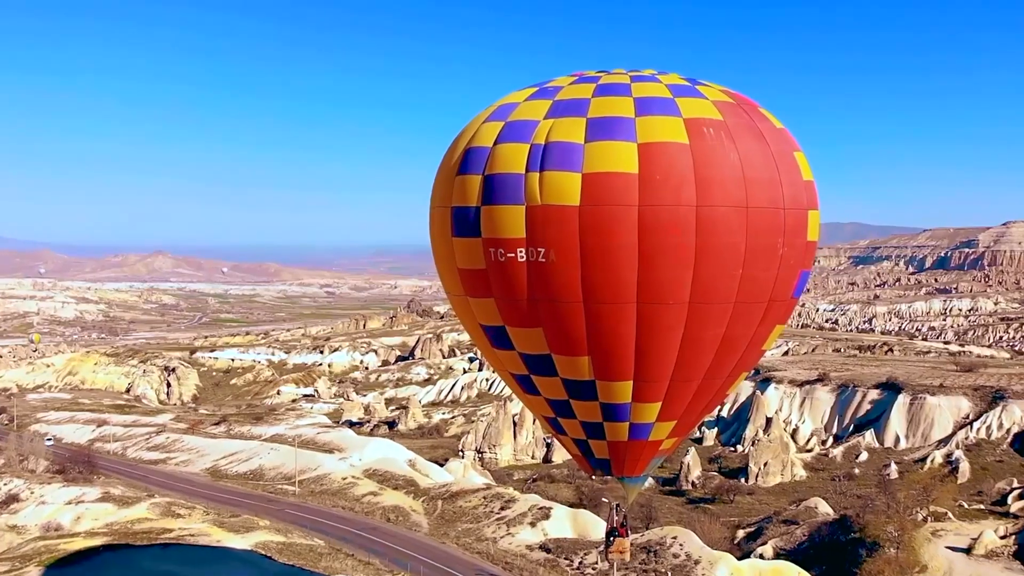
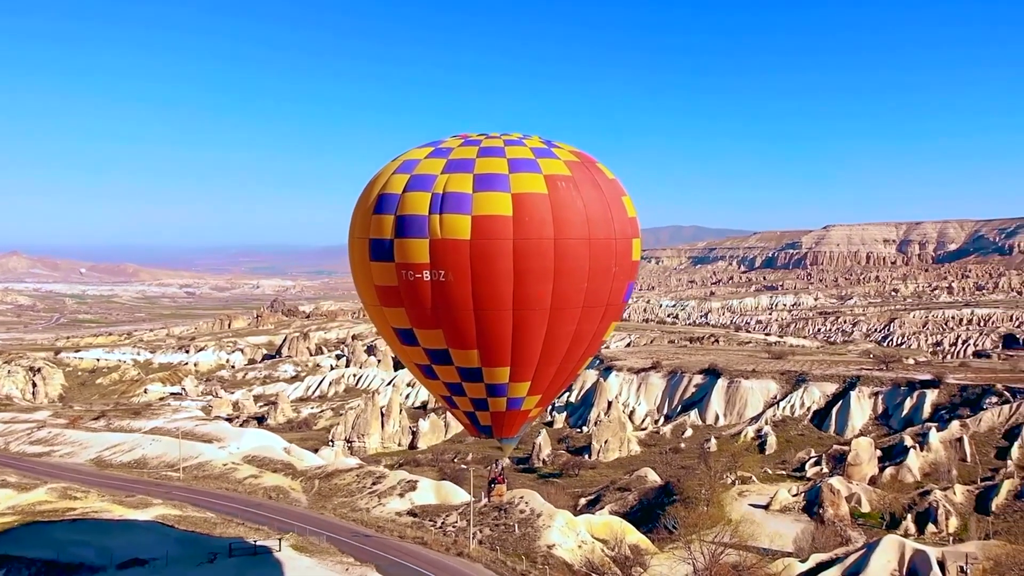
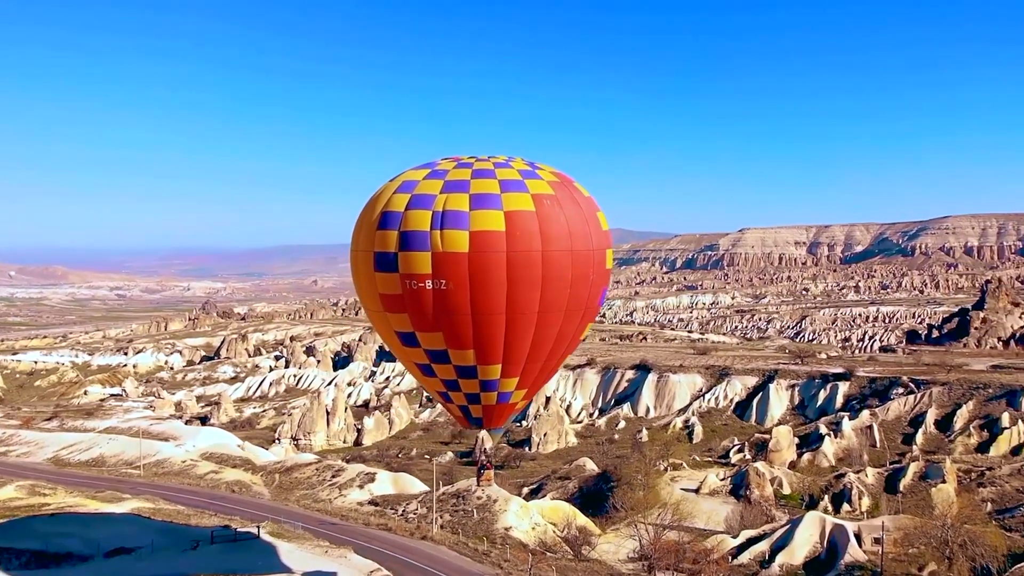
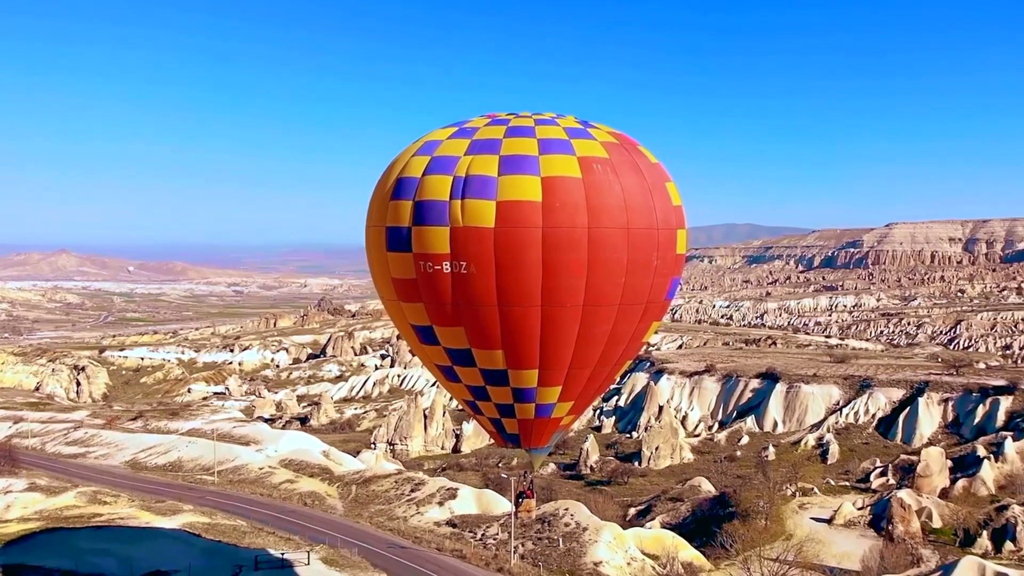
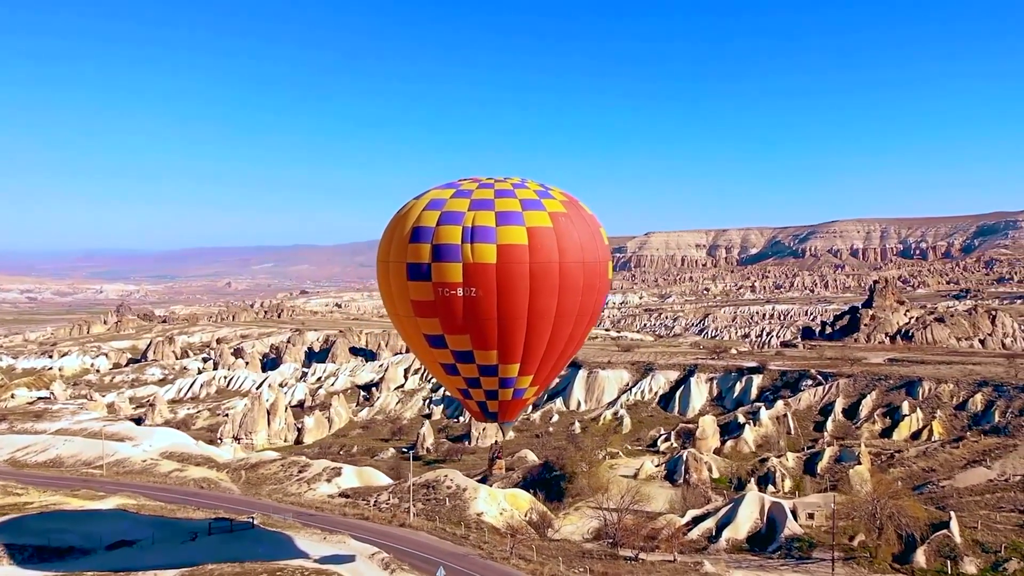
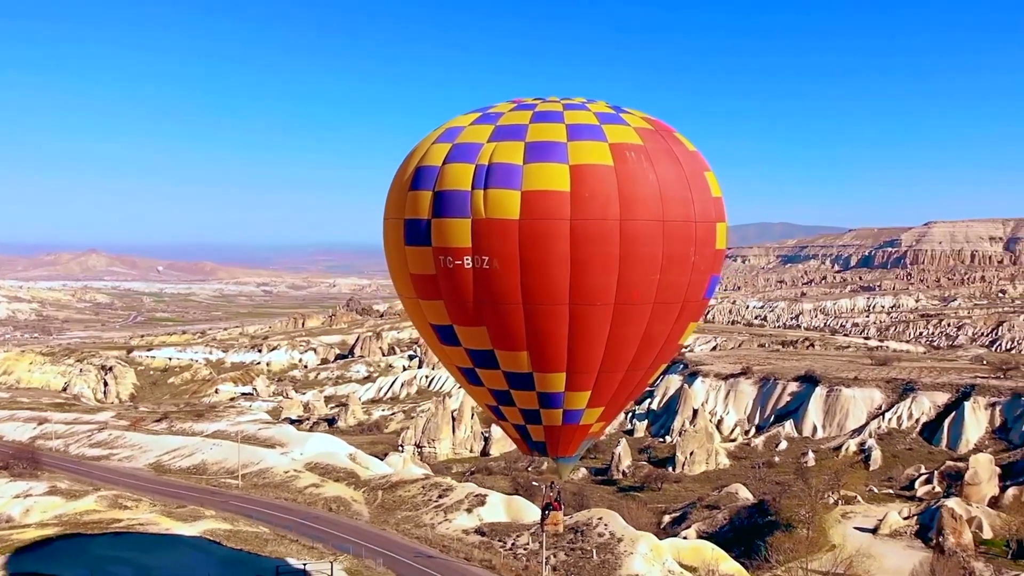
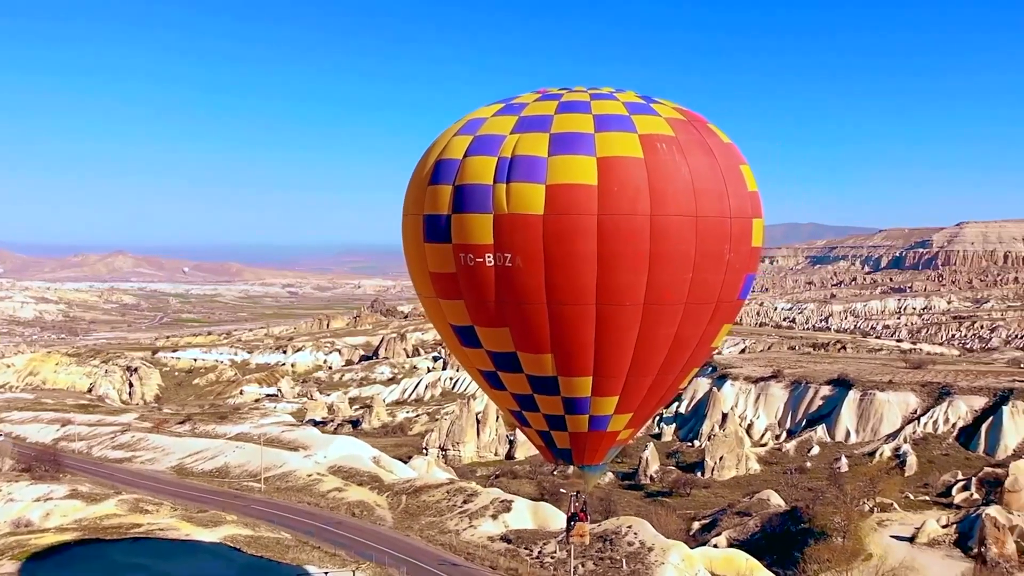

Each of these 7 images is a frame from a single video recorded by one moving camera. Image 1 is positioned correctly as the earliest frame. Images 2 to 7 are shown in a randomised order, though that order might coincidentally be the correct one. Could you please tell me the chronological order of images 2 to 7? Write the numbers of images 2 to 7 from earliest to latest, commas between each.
7, 6, 4, 2, 3, 5
